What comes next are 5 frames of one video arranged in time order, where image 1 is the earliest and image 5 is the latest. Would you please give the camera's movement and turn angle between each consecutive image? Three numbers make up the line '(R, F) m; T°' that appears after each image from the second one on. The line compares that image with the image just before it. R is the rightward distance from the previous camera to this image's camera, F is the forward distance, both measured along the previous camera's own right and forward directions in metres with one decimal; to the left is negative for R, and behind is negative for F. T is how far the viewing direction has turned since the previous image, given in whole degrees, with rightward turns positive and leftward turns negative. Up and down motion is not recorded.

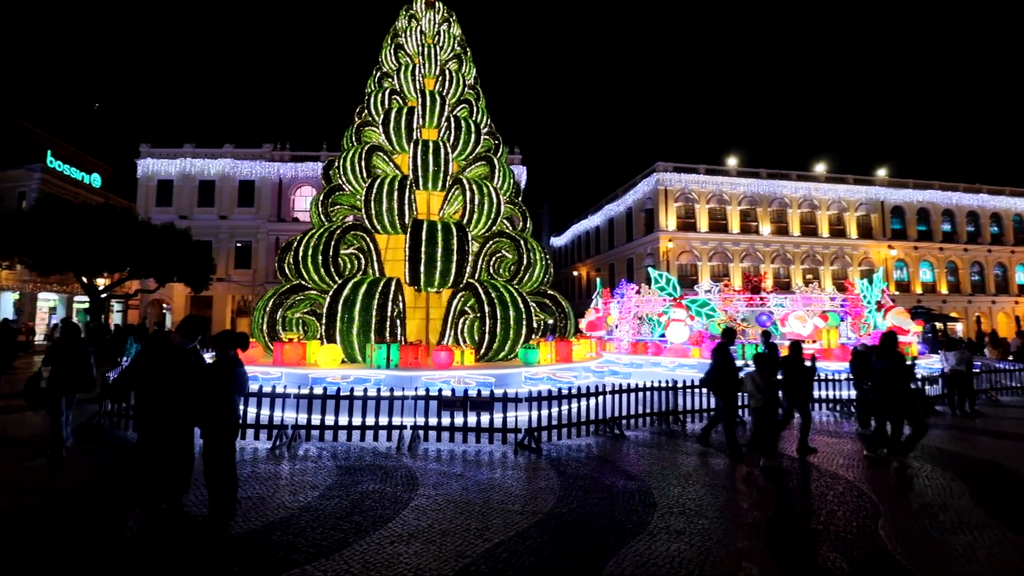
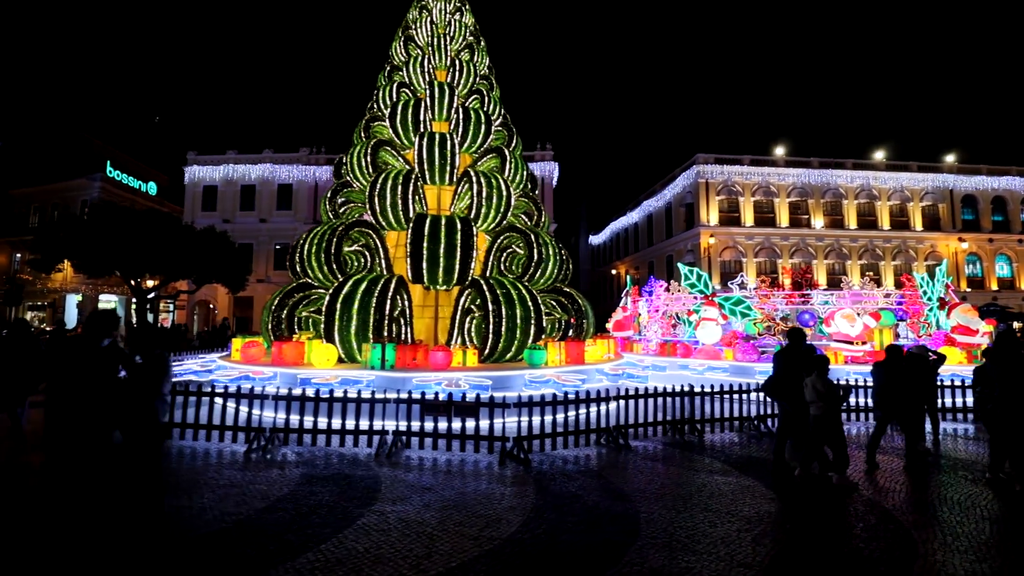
(+0.9, +0.8) m; -5°
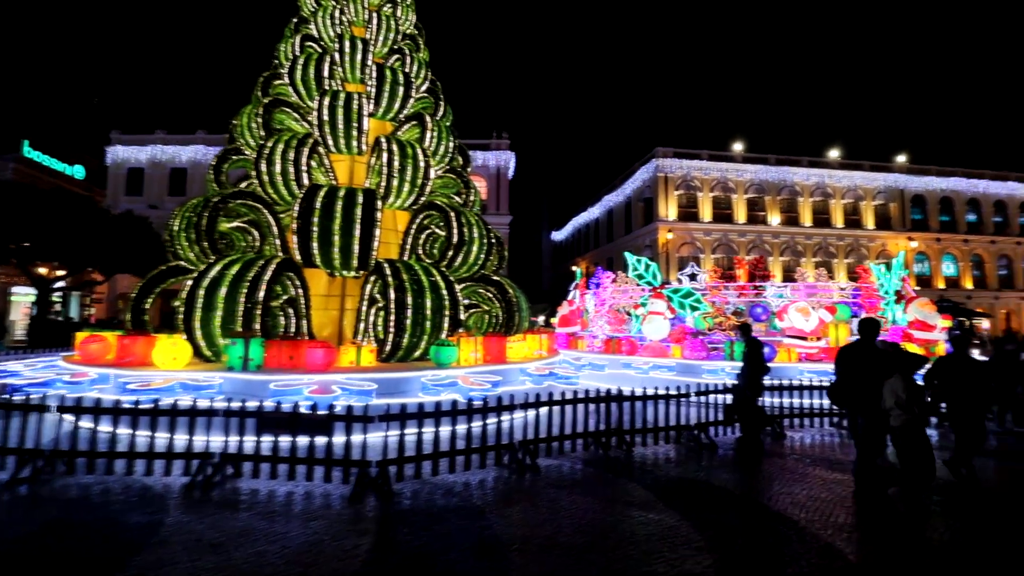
(+1.2, +1.7) m; +4°
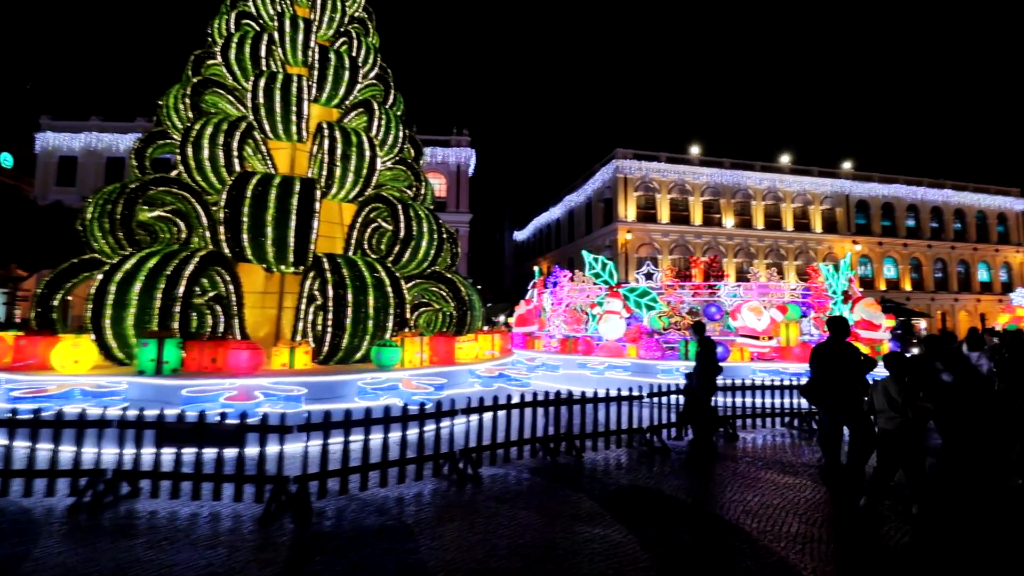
(+0.3, +0.5) m; +4°
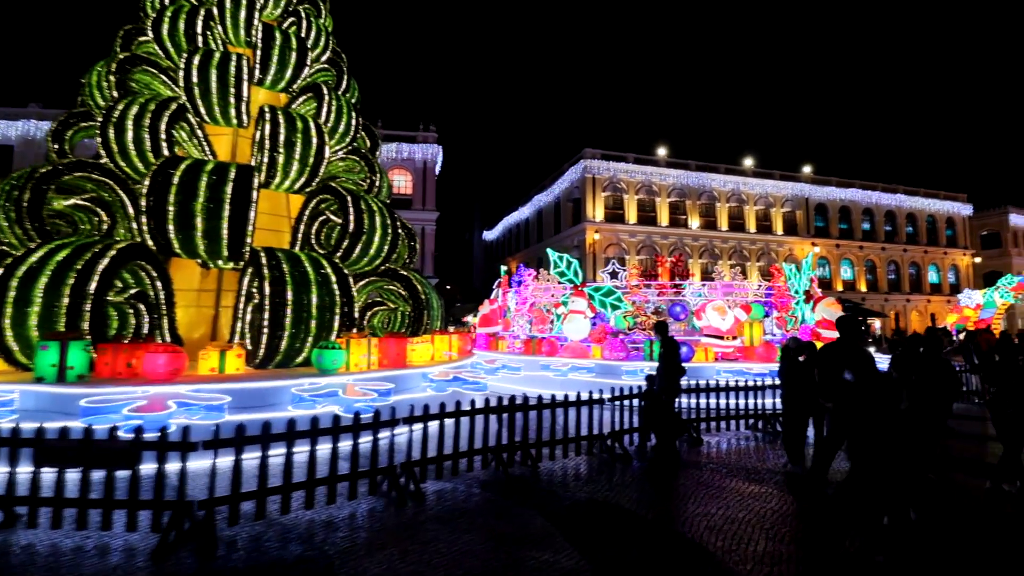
(+0.3, +0.5) m; +3°
